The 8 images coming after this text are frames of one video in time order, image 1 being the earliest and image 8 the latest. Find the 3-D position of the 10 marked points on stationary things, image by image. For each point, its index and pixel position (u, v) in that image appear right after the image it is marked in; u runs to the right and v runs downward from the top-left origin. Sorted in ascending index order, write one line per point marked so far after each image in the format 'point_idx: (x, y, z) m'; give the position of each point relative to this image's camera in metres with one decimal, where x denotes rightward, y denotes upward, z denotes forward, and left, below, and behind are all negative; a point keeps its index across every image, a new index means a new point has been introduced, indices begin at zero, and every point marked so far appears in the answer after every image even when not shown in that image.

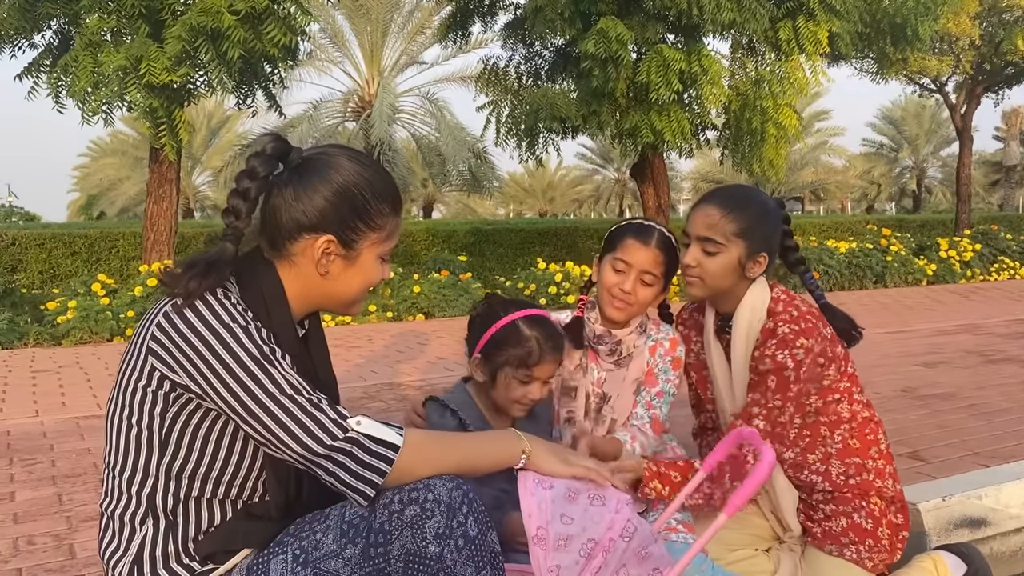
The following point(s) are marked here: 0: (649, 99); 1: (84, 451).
0: (+1.7, +2.3, +11.0) m
1: (-1.9, -0.7, +4.0) m
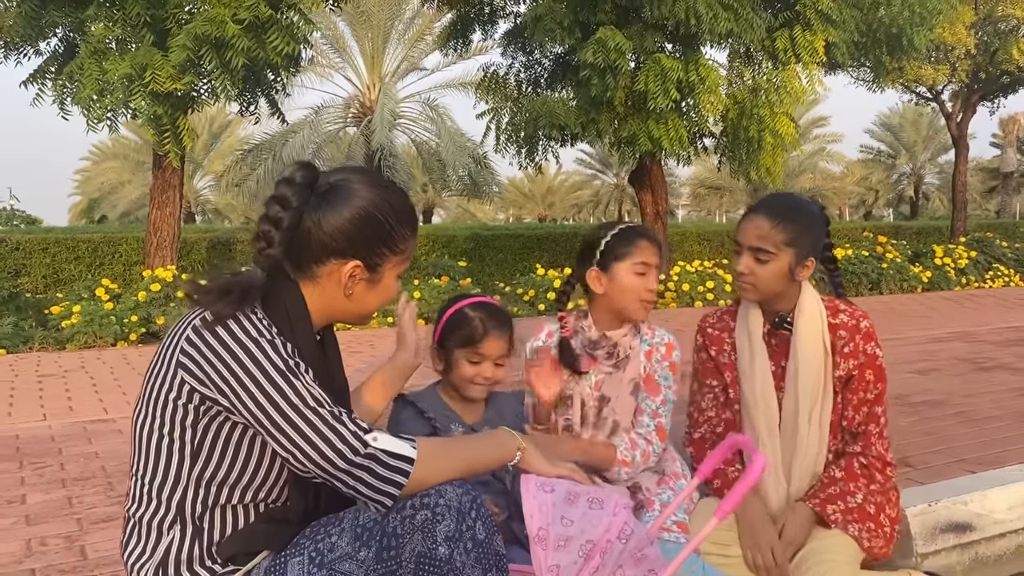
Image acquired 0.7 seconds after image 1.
0: (+1.7, +2.3, +11.1) m
1: (-1.9, -0.8, +4.1) m
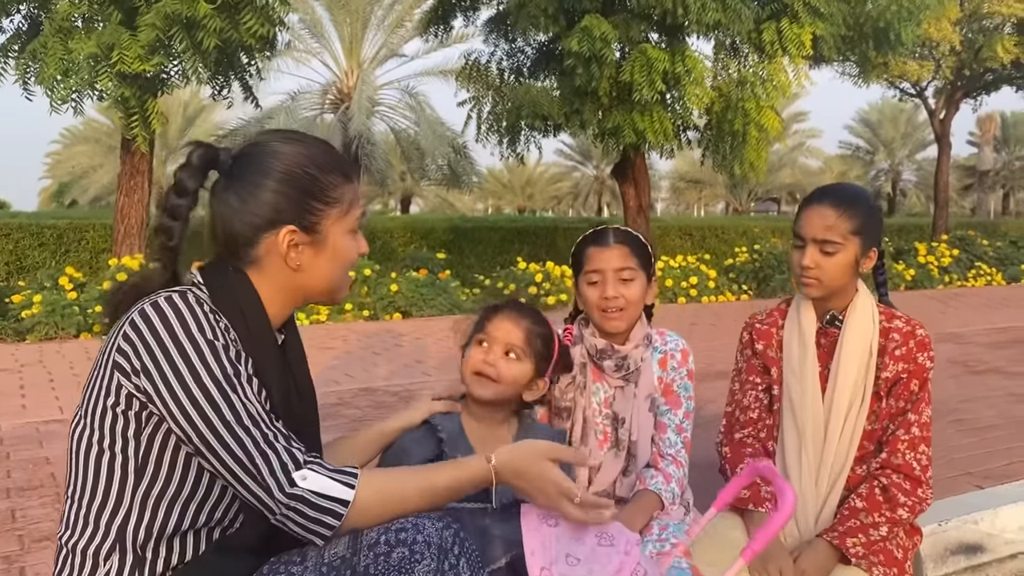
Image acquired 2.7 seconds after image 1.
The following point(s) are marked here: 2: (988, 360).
0: (+1.5, +2.3, +10.9) m
1: (-2.0, -0.7, +3.8) m
2: (+3.5, -0.5, +6.6) m
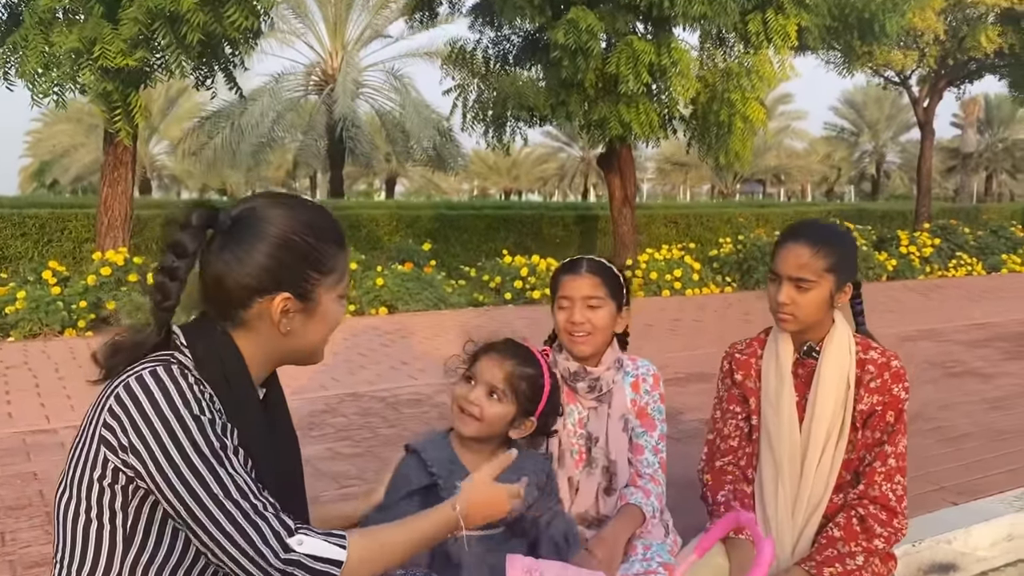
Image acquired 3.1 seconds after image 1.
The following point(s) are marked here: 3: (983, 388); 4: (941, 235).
0: (+1.3, +2.4, +10.9) m
1: (-2.0, -0.8, +3.8) m
2: (+3.4, -0.5, +6.7) m
3: (+3.0, -0.6, +5.7) m
4: (+7.3, +0.9, +15.2) m
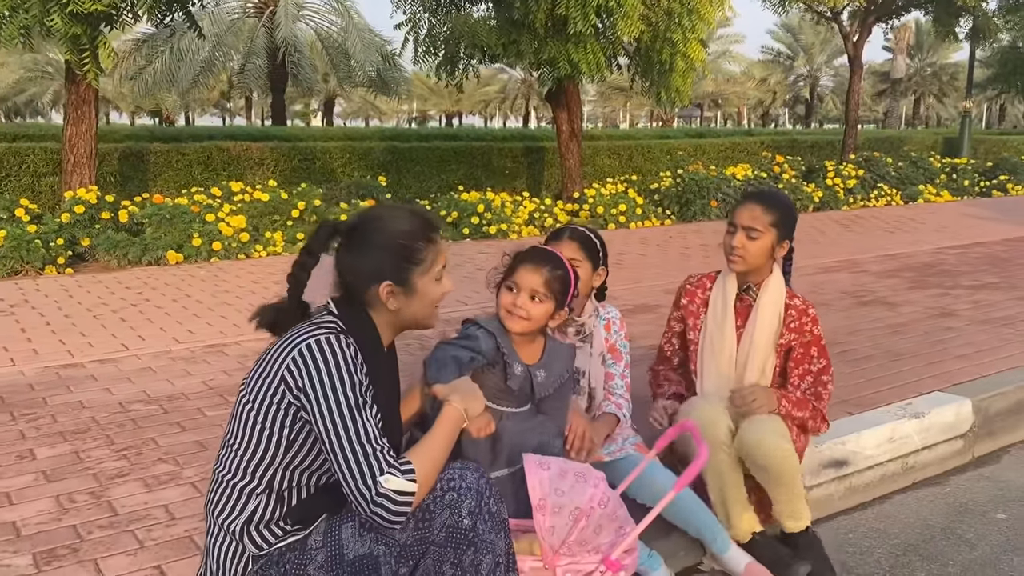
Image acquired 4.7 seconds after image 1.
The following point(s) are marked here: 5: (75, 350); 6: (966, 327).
0: (+0.7, +3.3, +11.4) m
1: (-2.1, -0.6, +4.4) m
2: (+3.1, 0.0, +7.6) m
3: (+2.7, -0.2, +6.6) m
4: (+6.4, +2.2, +16.2) m
5: (-2.7, -0.4, +5.4) m
6: (+3.1, -0.3, +6.2) m
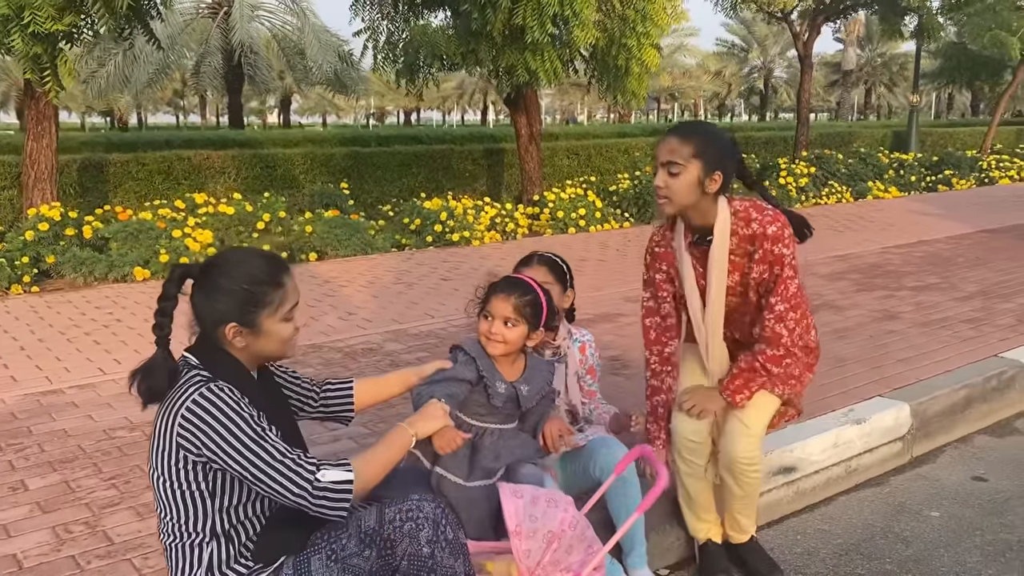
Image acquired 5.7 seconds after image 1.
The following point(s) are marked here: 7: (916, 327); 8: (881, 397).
0: (+0.2, +3.2, +11.6) m
1: (-2.3, -0.7, +4.6) m
2: (+2.8, 0.0, +8.0) m
3: (+2.5, -0.2, +6.9) m
4: (+5.7, +2.3, +16.7) m
5: (-2.9, -0.5, +5.5) m
6: (+2.9, -0.3, +6.6) m
7: (+3.0, -0.3, +6.7) m
8: (+2.1, -0.6, +5.0) m
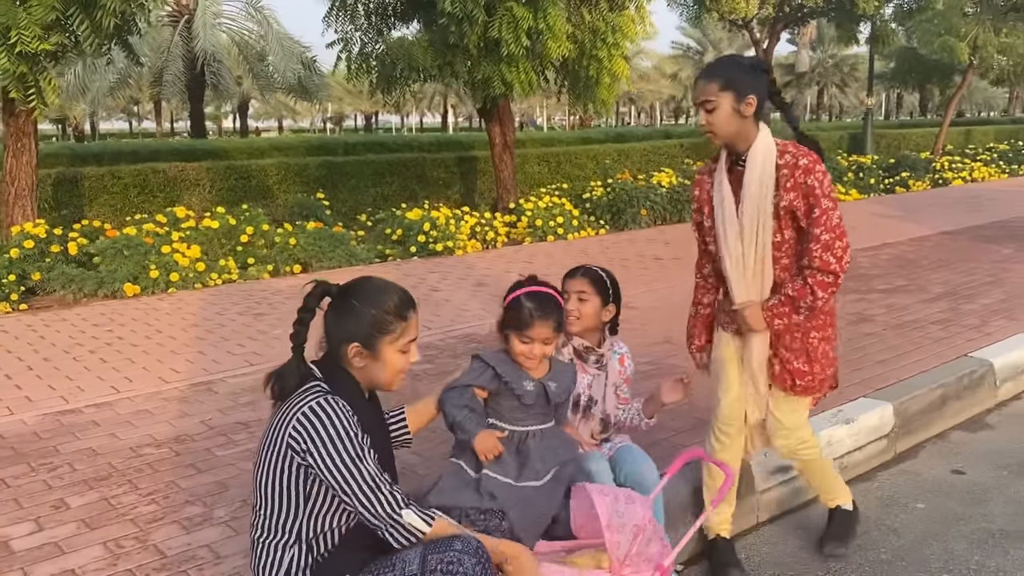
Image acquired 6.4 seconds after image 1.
0: (-0.1, +3.1, +11.9) m
1: (-2.2, -0.9, +4.7) m
2: (+2.7, -0.1, +8.3) m
3: (+2.4, -0.3, +7.3) m
4: (+5.1, +2.3, +17.2) m
5: (-2.8, -0.7, +5.7) m
6: (+2.9, -0.3, +6.9) m
7: (+3.0, -0.3, +7.1) m
8: (+2.1, -0.6, +5.3) m
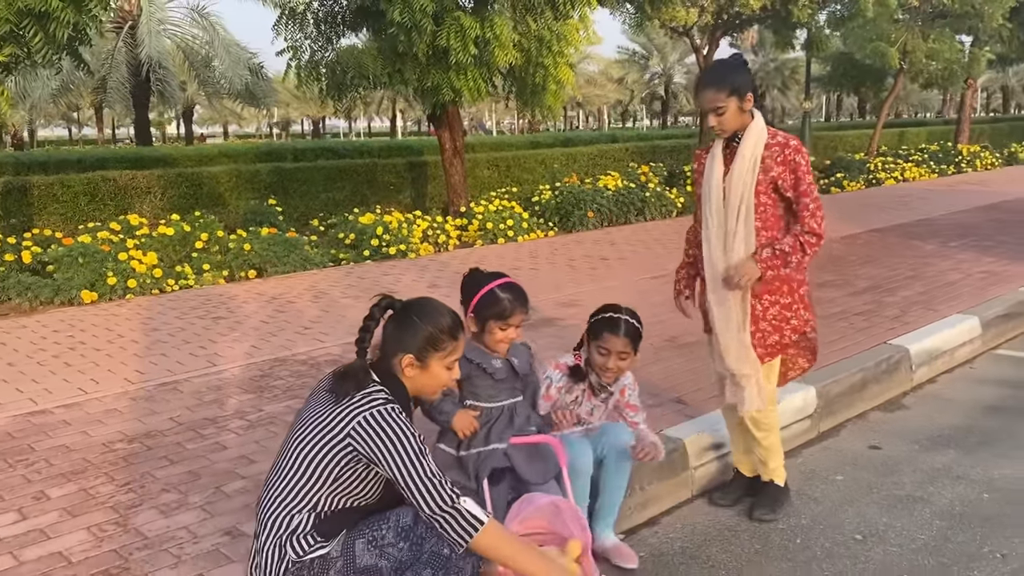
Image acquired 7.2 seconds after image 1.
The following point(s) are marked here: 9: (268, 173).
0: (-0.9, +3.1, +12.2) m
1: (-2.5, -0.9, +4.9) m
2: (+2.2, 0.0, +8.8) m
3: (+2.0, -0.2, +7.8) m
4: (+4.1, +2.3, +17.8) m
5: (-3.1, -0.7, +5.9) m
6: (+2.5, -0.3, +7.4) m
7: (+2.6, -0.3, +7.6) m
8: (+1.8, -0.6, +5.8) m
9: (-4.1, +1.9, +15.1) m
